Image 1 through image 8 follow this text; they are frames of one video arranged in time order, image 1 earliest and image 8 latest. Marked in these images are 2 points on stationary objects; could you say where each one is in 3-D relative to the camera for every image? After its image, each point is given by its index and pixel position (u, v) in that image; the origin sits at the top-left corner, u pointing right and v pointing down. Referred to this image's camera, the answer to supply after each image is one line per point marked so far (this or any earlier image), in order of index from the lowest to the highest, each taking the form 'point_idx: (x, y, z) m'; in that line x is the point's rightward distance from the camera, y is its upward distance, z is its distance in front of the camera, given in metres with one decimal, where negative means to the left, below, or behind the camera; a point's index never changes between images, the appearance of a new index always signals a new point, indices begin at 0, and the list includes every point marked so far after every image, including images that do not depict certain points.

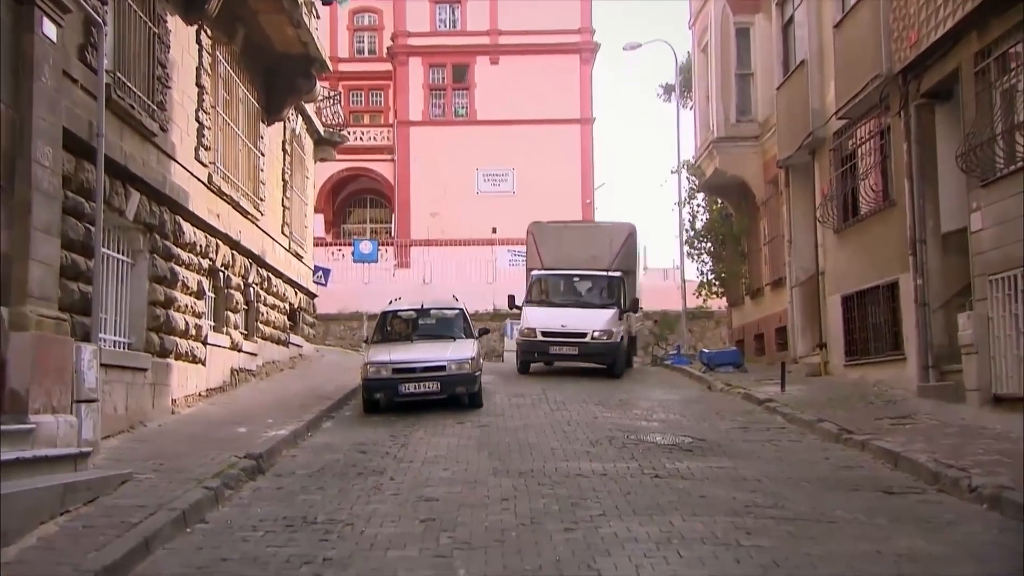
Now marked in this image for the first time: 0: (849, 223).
0: (+4.2, +0.8, +11.9) m
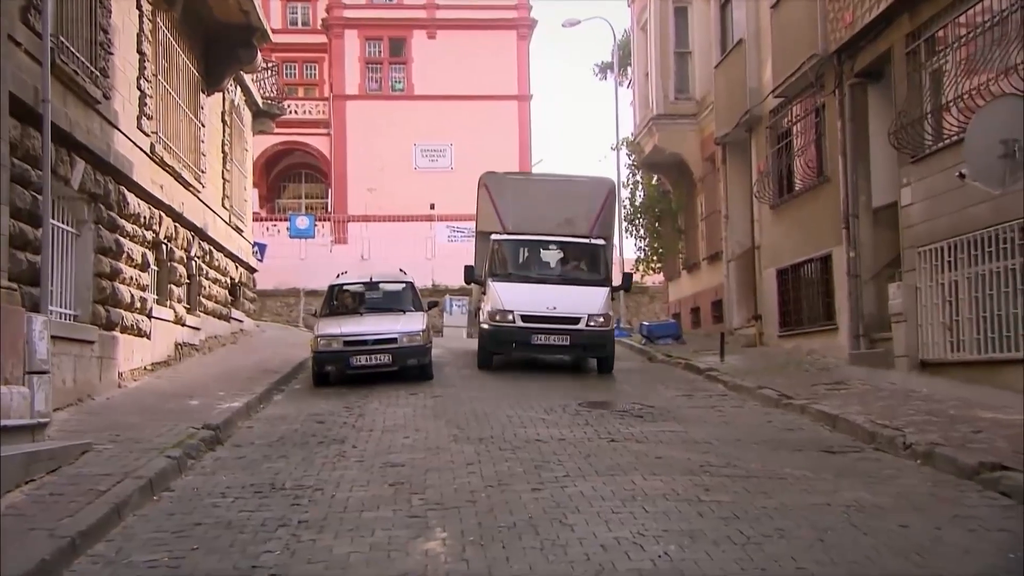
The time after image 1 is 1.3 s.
0: (+3.5, +1.1, +12.4) m
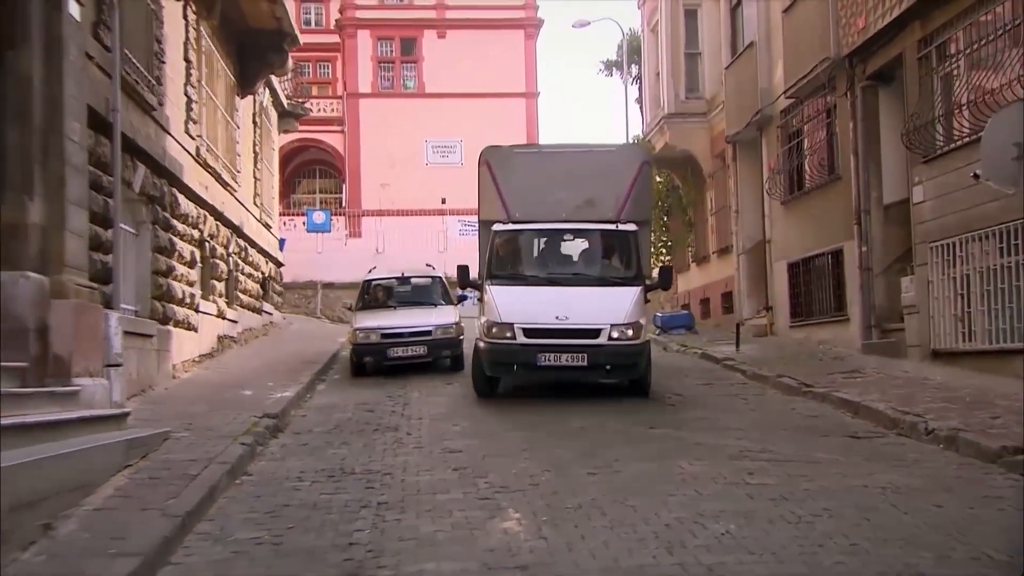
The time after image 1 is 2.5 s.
0: (+3.8, +1.2, +12.9) m
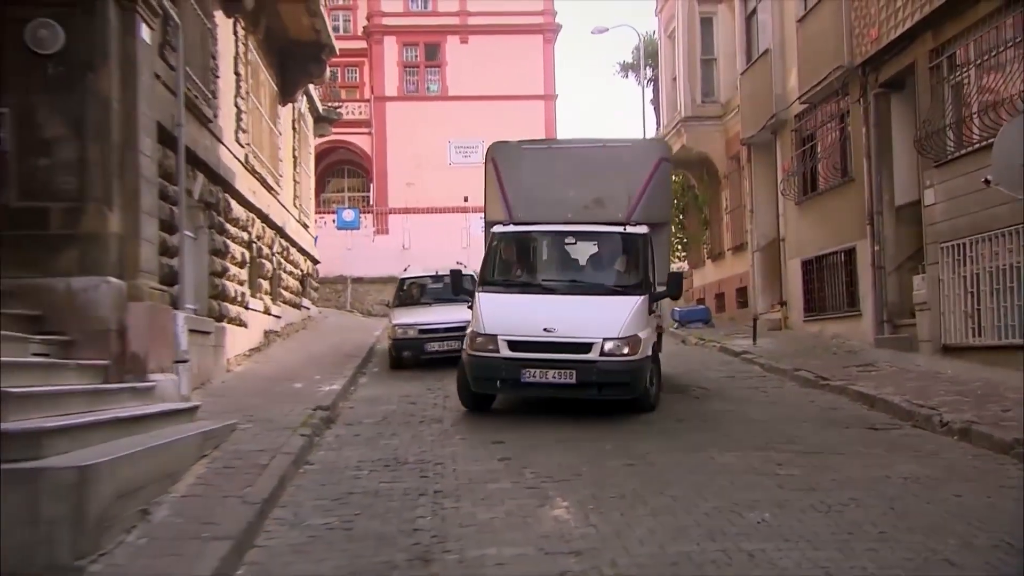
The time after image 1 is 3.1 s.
0: (+4.2, +1.3, +13.5) m
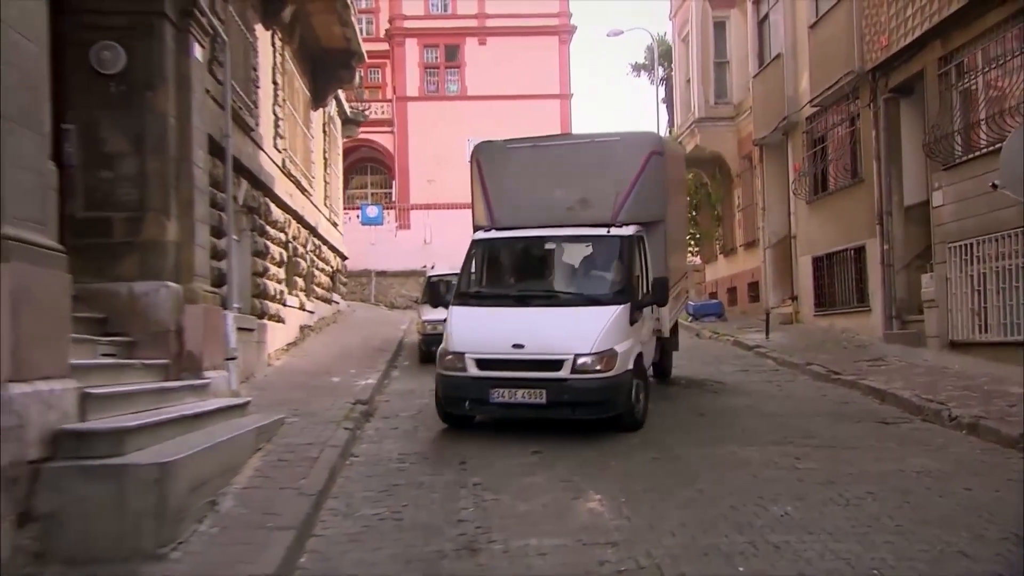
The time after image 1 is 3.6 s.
0: (+4.5, +1.3, +14.0) m
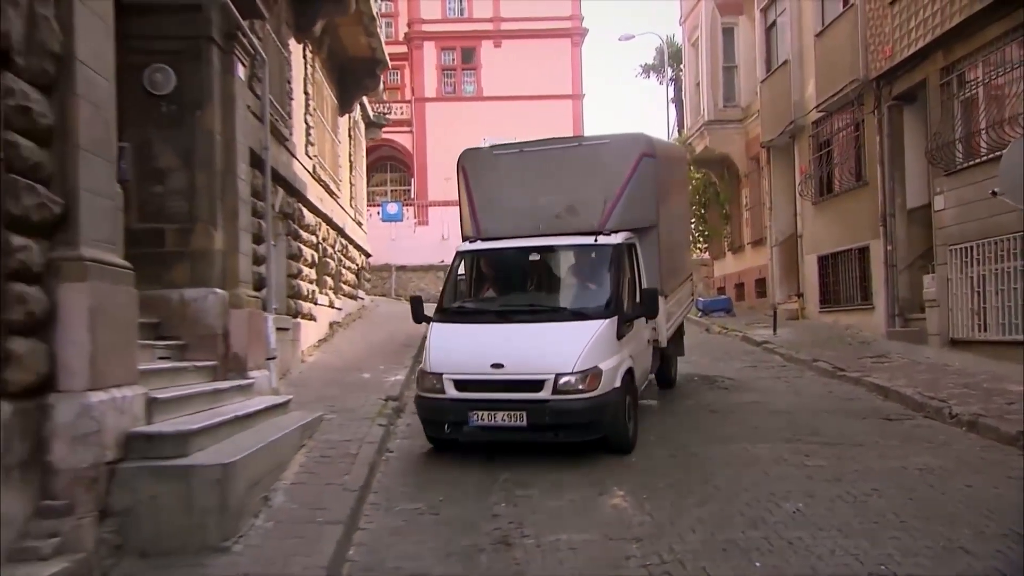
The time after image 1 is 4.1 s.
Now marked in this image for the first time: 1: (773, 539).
0: (+4.7, +1.4, +14.5) m
1: (+1.8, -1.7, +6.6) m
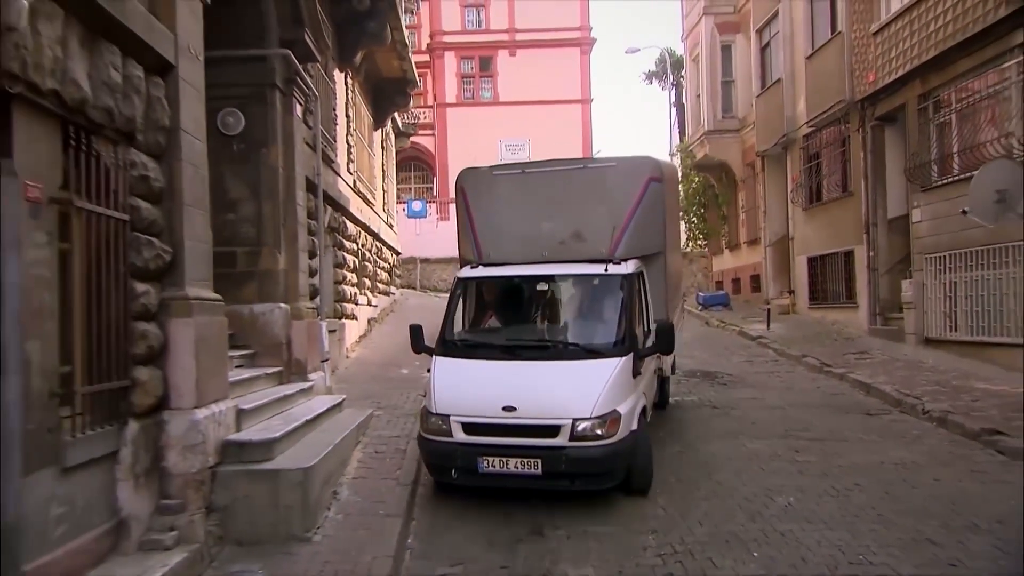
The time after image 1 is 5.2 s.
0: (+5.0, +1.4, +15.8) m
1: (+2.1, -2.0, +8.0) m
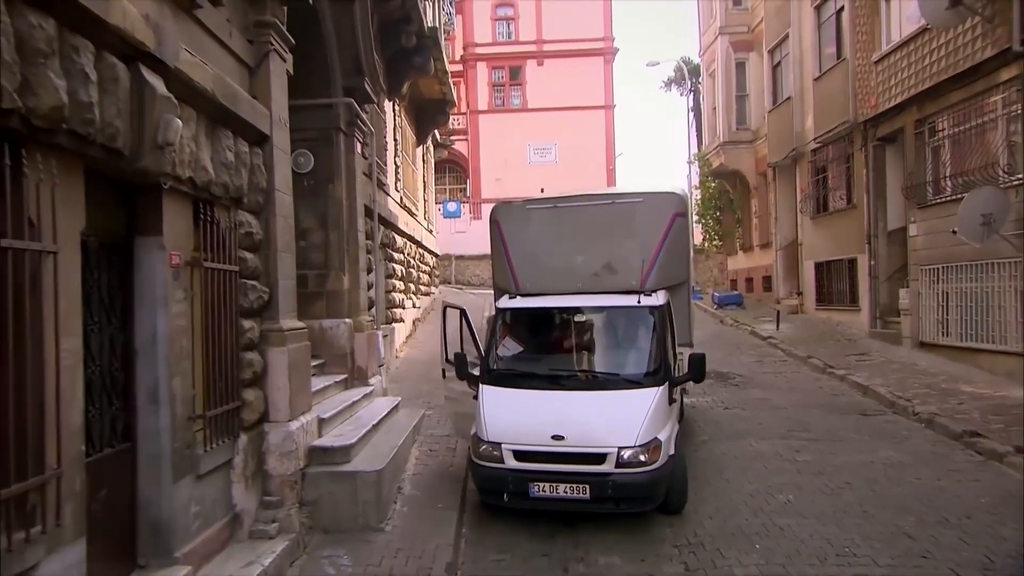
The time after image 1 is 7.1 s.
0: (+5.5, +1.4, +17.2) m
1: (+2.5, -2.3, +9.6) m
